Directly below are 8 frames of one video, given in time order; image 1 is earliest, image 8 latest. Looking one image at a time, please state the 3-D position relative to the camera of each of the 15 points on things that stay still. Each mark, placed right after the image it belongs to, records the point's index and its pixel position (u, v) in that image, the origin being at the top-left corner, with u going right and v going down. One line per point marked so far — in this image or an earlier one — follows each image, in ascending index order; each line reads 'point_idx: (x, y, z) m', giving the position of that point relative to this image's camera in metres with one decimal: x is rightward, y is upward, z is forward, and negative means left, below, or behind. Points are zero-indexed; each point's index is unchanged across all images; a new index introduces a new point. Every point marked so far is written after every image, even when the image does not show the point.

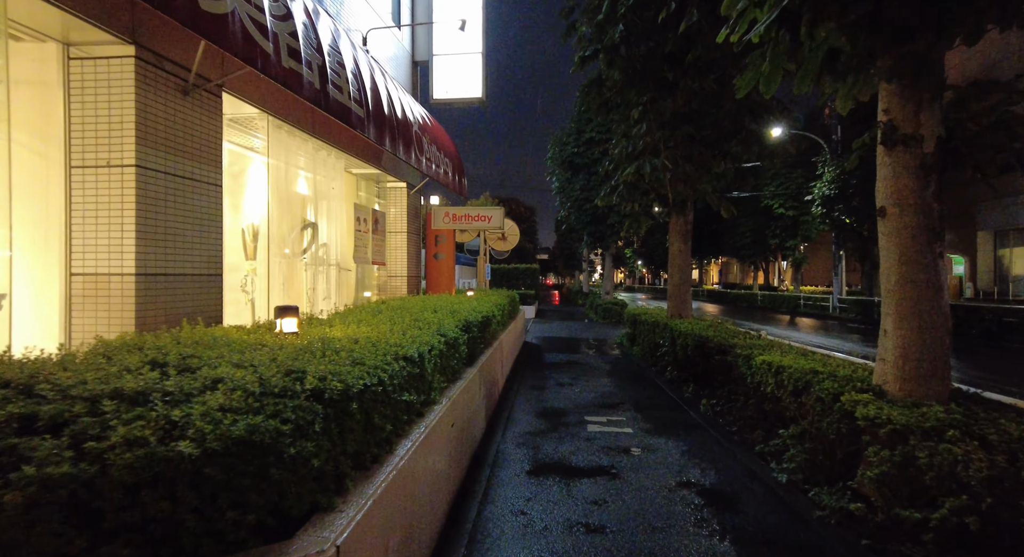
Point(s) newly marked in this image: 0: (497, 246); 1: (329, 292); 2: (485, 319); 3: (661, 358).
0: (-0.4, +0.9, +16.2) m
1: (-2.9, -0.2, +9.2) m
2: (-0.3, -0.5, +7.1) m
3: (+2.7, -1.5, +10.2) m
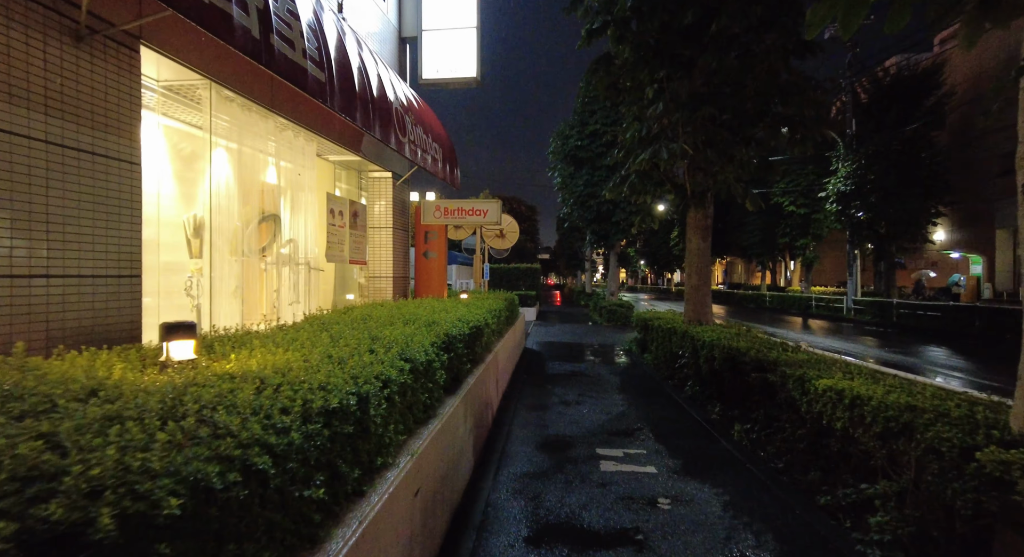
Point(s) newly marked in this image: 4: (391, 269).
0: (-0.5, +0.9, +15.0) m
1: (-3.0, -0.2, +8.0) m
2: (-0.4, -0.5, +5.9) m
3: (+2.7, -1.5, +9.0) m
4: (-2.2, +0.2, +10.5) m
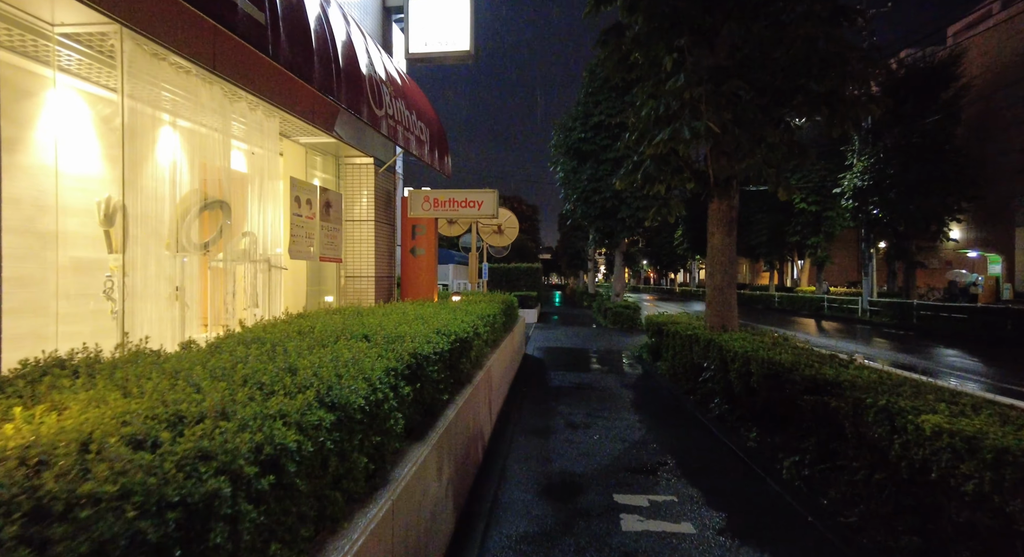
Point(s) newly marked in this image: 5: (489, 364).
0: (-0.5, +0.9, +13.8) m
1: (-3.0, -0.2, +6.8) m
2: (-0.4, -0.5, +4.6) m
3: (+2.6, -1.5, +7.8) m
4: (-2.3, +0.2, +9.3) m
5: (-0.3, -0.9, +6.1) m
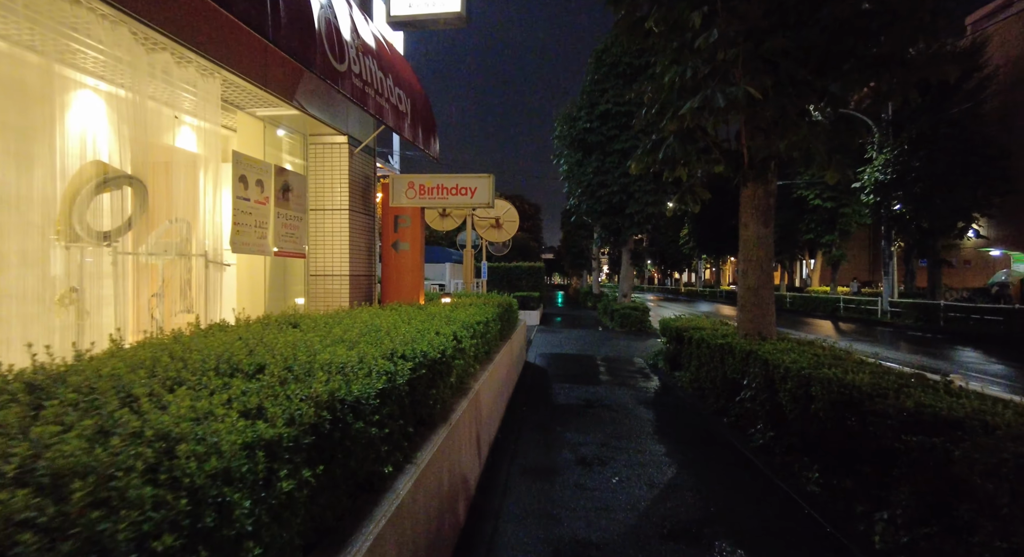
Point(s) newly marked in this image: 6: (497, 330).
0: (-0.5, +0.9, +12.5) m
1: (-3.0, -0.2, +5.4) m
2: (-0.5, -0.5, +3.3) m
3: (+2.6, -1.4, +6.4) m
4: (-2.3, +0.2, +8.0) m
5: (-0.3, -0.9, +4.8) m
6: (-0.2, -0.7, +7.8) m
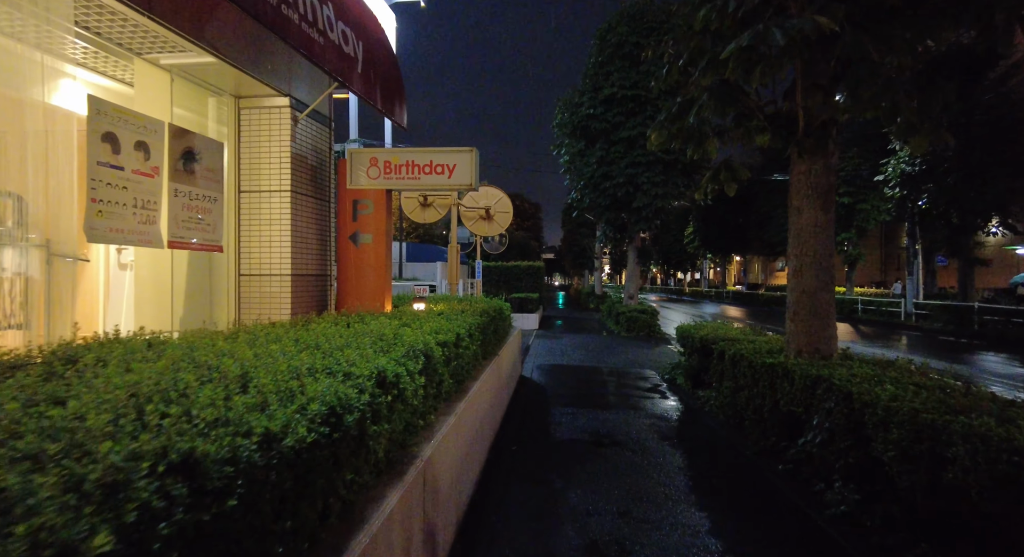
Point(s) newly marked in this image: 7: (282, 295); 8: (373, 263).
0: (-0.6, +0.9, +10.8) m
1: (-3.2, -0.2, +3.8) m
2: (-0.6, -0.5, +1.6) m
3: (+2.5, -1.5, +4.7) m
4: (-2.4, +0.2, +6.3) m
5: (-0.4, -0.9, +3.1) m
6: (-0.3, -0.7, +6.1) m
7: (-2.5, -0.2, +6.3) m
8: (-1.7, +0.2, +6.9) m
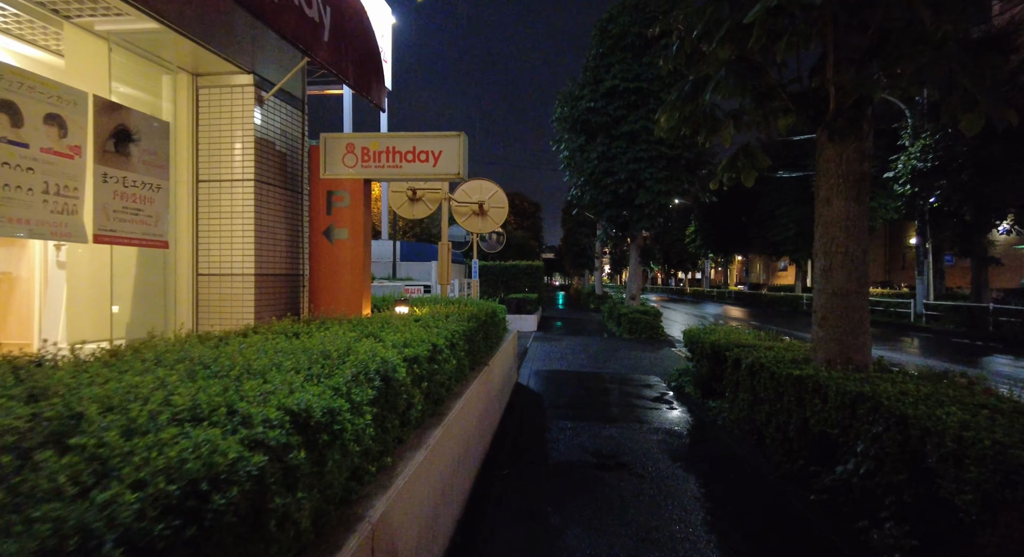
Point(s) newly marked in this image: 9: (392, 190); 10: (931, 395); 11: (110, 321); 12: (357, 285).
0: (-0.7, +0.9, +10.1) m
1: (-3.3, -0.2, +3.0) m
2: (-0.7, -0.5, +0.9) m
3: (+2.4, -1.5, +4.0) m
4: (-2.5, +0.2, +5.6) m
5: (-0.5, -0.9, +2.4) m
6: (-0.4, -0.7, +5.4) m
7: (-2.6, -0.2, +5.6) m
8: (-1.8, +0.2, +6.2) m
9: (-2.0, +1.5, +9.7) m
10: (+2.7, -0.8, +3.8) m
11: (-3.5, -0.4, +5.0) m
12: (-1.7, -0.1, +6.2) m
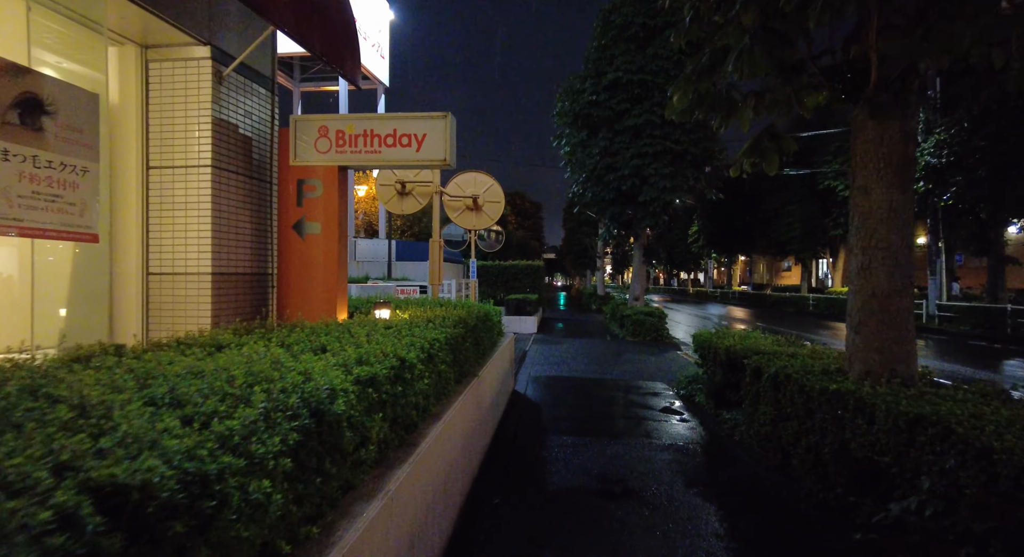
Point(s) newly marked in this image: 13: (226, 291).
0: (-0.8, +0.9, +9.4) m
1: (-3.3, -0.2, +2.4) m
2: (-0.8, -0.5, +0.2) m
3: (+2.3, -1.4, +3.3) m
4: (-2.6, +0.2, +4.9) m
5: (-0.6, -0.9, +1.7) m
6: (-0.5, -0.7, +4.7) m
7: (-2.6, -0.2, +4.9) m
8: (-1.8, +0.2, +5.6) m
9: (-2.1, +1.5, +9.1) m
10: (+2.7, -0.8, +3.1) m
11: (-3.5, -0.3, +4.4) m
12: (-1.7, -0.1, +5.6) m
13: (-2.5, -0.1, +5.1) m
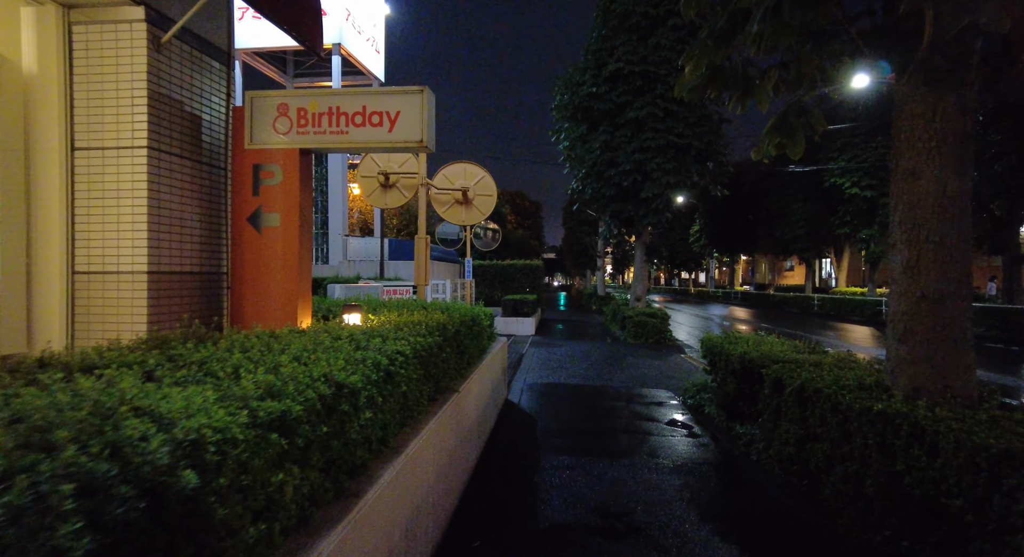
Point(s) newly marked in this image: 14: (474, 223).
0: (-0.9, +0.9, +8.7) m
1: (-3.4, -0.2, +1.7) m
2: (-0.9, -0.5, -0.5) m
3: (+2.2, -1.4, +2.6) m
4: (-2.7, +0.2, +4.2) m
5: (-0.7, -0.9, +1.0) m
6: (-0.6, -0.7, +4.0) m
7: (-2.8, -0.2, +4.2) m
8: (-1.9, +0.2, +4.8) m
9: (-2.2, +1.5, +8.4) m
10: (+2.6, -0.7, +2.4) m
11: (-3.7, -0.3, +3.7) m
12: (-1.8, -0.1, +4.8) m
13: (-2.6, -0.1, +4.4) m
14: (-0.6, +0.8, +8.7) m
